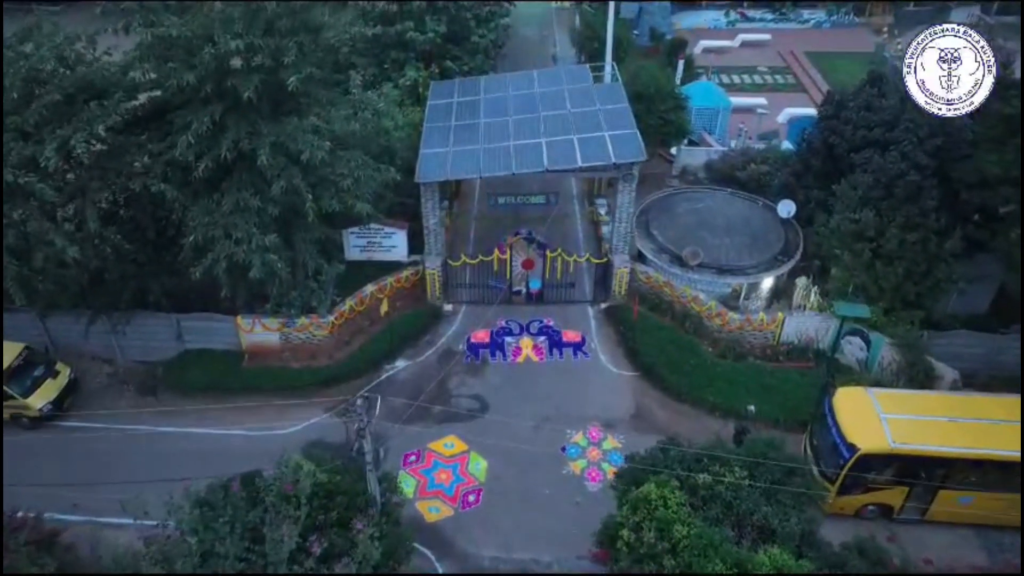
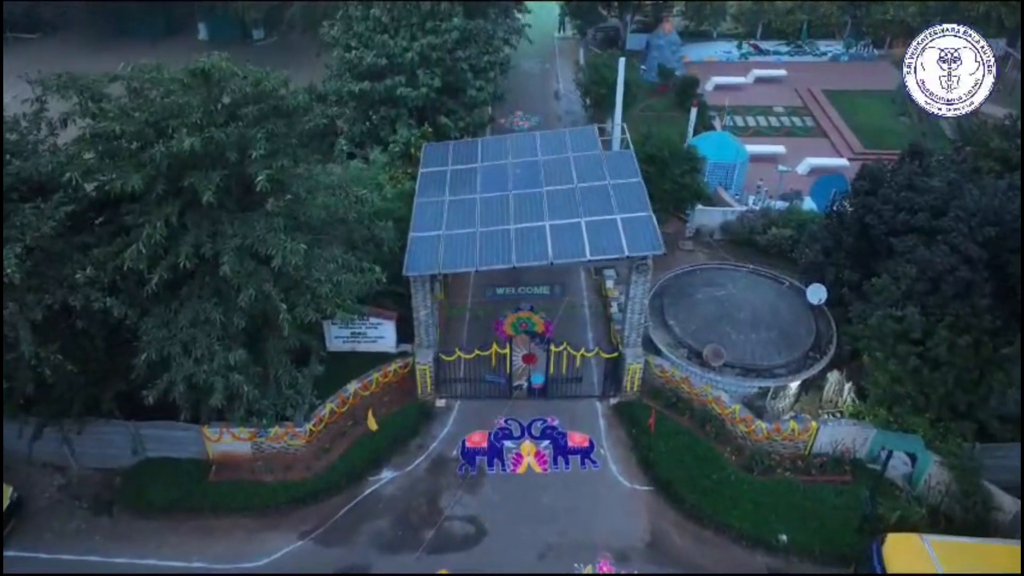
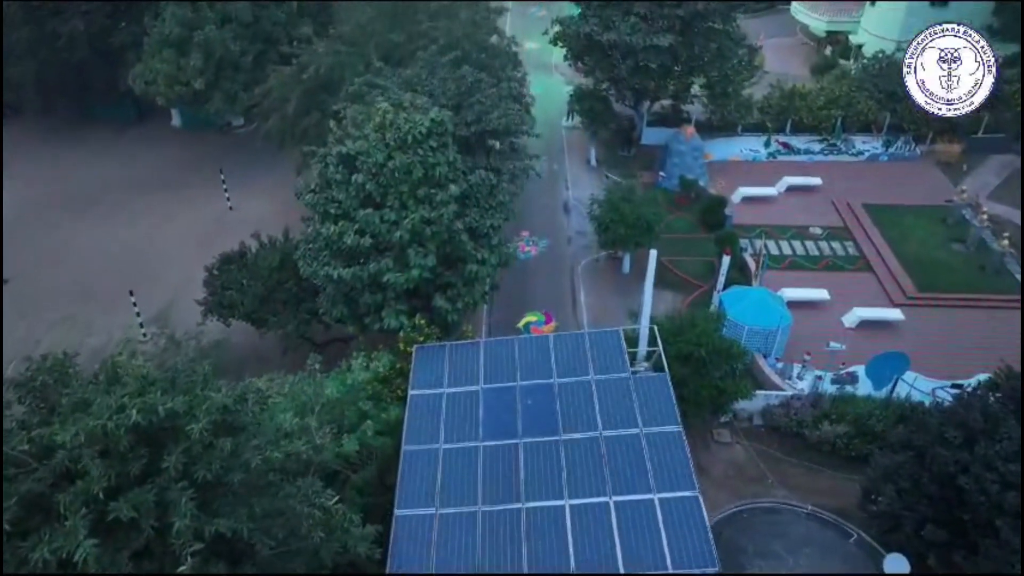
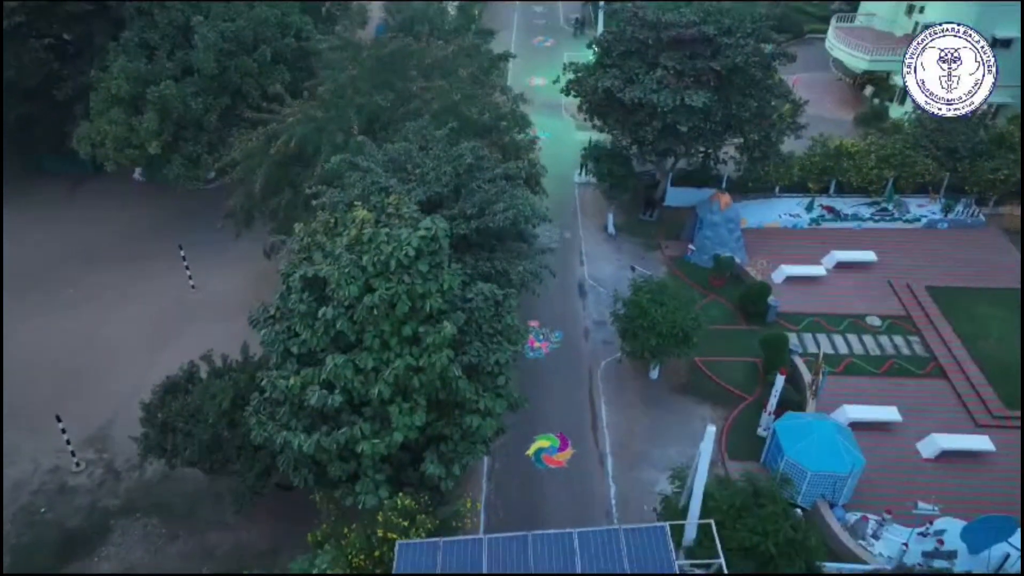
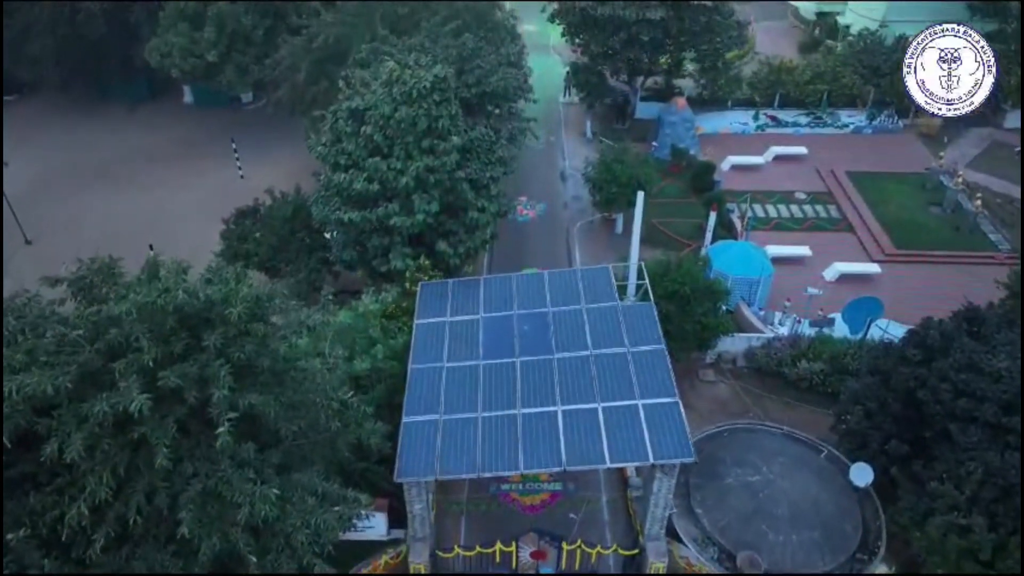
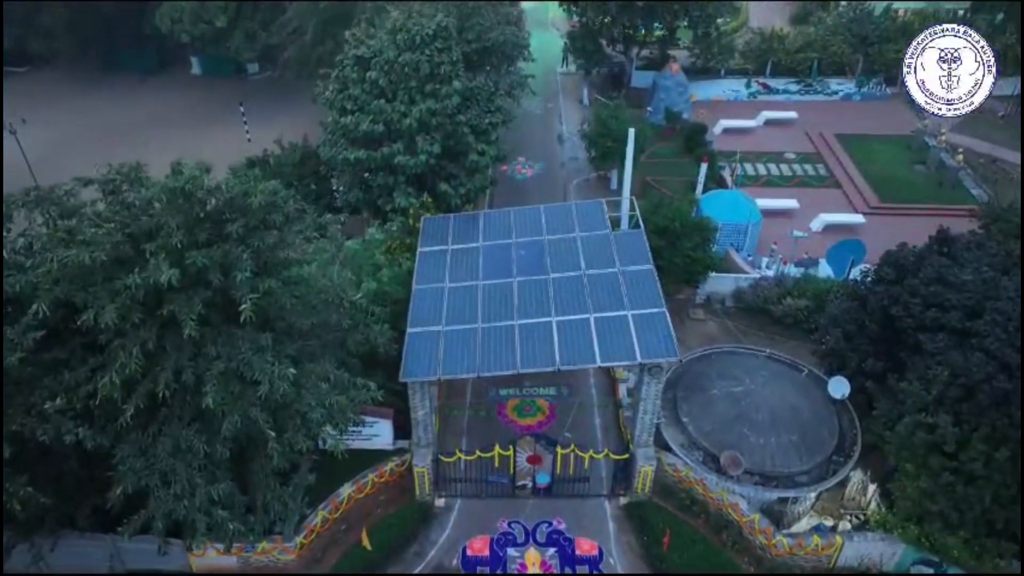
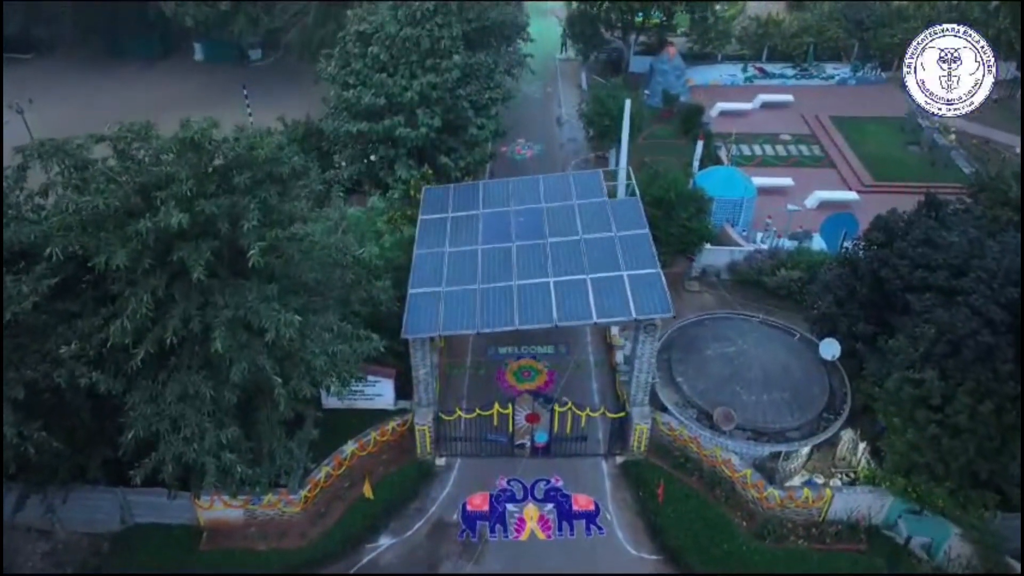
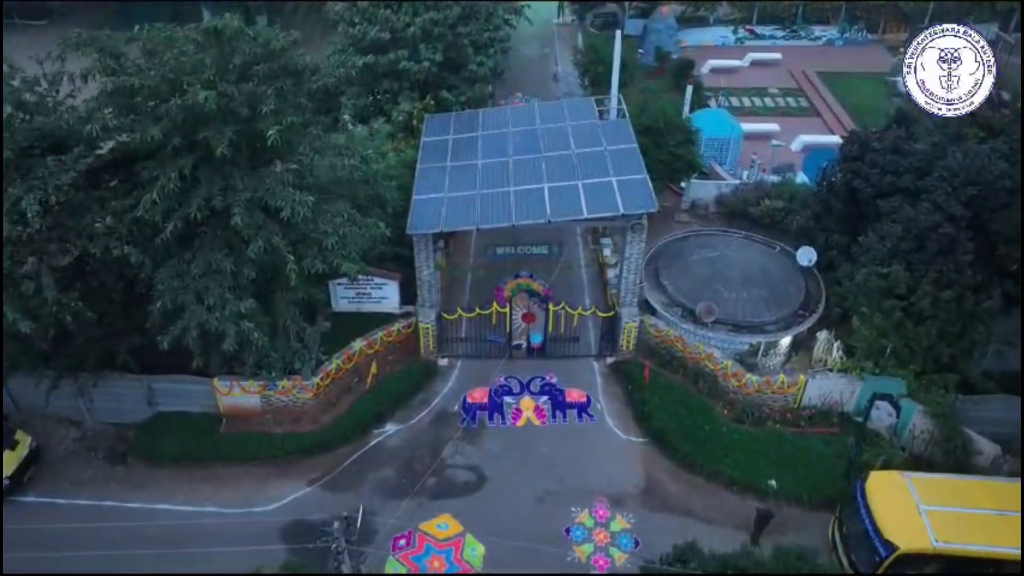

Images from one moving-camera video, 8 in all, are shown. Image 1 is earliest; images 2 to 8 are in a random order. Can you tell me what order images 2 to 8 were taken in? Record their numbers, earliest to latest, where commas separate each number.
8, 2, 7, 6, 5, 3, 4
